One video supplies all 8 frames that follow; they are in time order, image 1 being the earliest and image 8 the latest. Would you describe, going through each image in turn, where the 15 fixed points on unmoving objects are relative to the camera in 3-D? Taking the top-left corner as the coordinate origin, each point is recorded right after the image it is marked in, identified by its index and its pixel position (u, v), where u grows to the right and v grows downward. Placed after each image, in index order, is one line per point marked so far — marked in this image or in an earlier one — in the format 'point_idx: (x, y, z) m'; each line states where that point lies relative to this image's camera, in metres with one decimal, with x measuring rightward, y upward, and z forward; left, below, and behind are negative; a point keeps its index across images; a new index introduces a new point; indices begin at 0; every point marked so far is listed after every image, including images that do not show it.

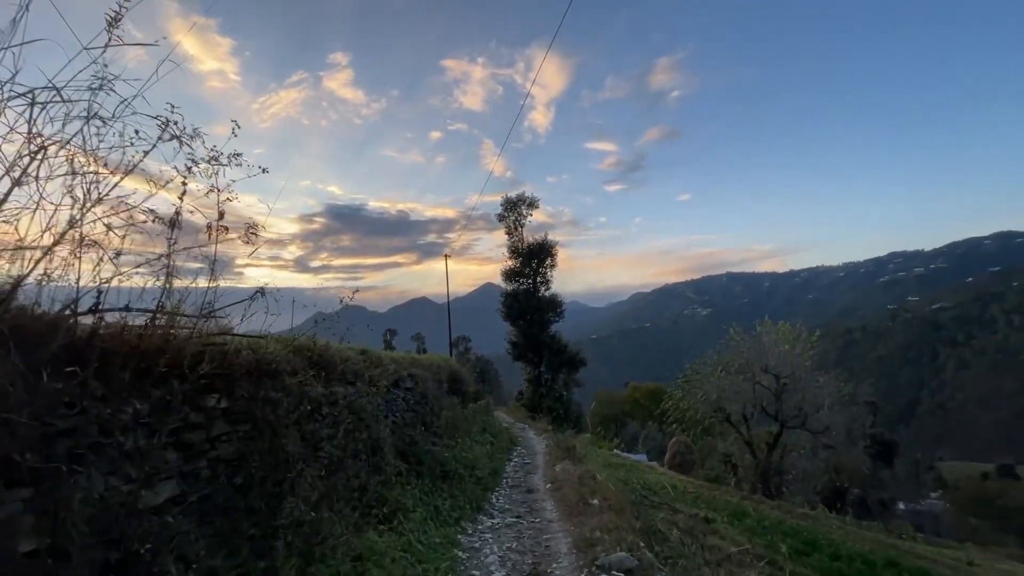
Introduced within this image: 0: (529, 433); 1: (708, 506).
0: (+0.6, -4.5, +17.2) m
1: (+5.7, -6.4, +16.8) m
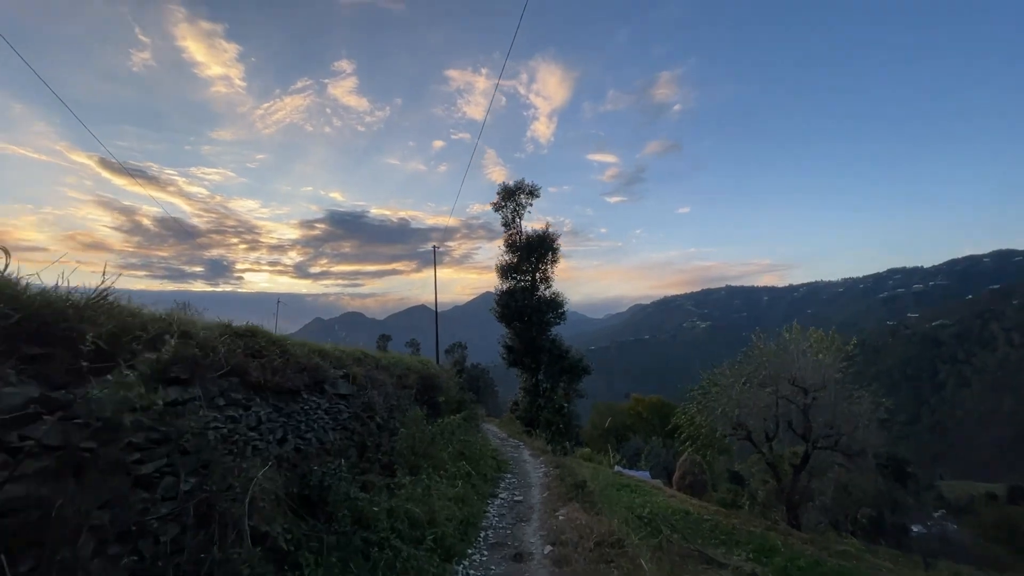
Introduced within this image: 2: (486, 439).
0: (+0.4, -4.4, +14.9) m
1: (+5.5, -6.3, +14.5) m
2: (-0.7, -4.0, +14.8) m
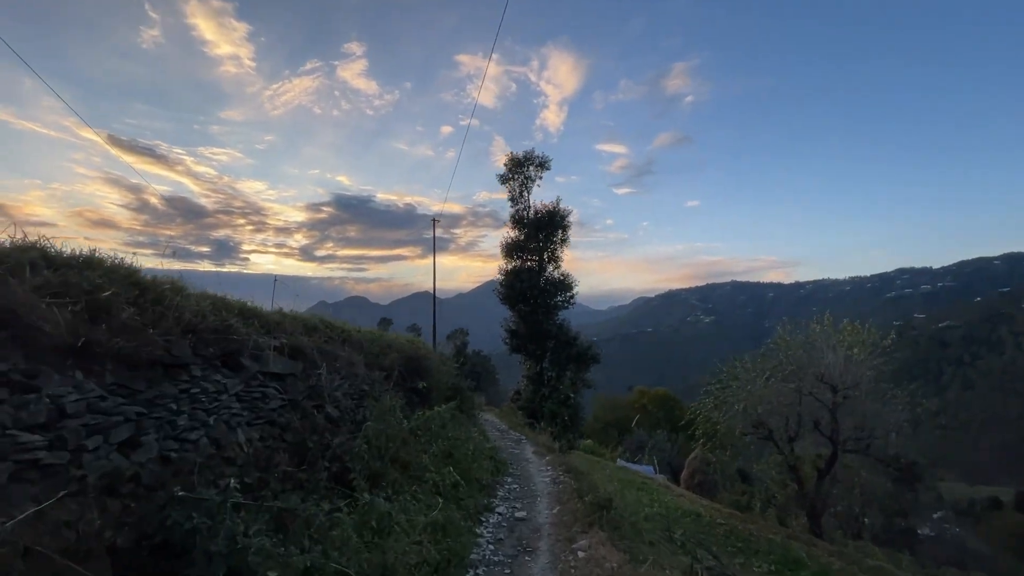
0: (+0.4, -3.9, +13.7) m
1: (+5.4, -6.0, +13.2) m
2: (-0.6, -3.5, +13.5) m
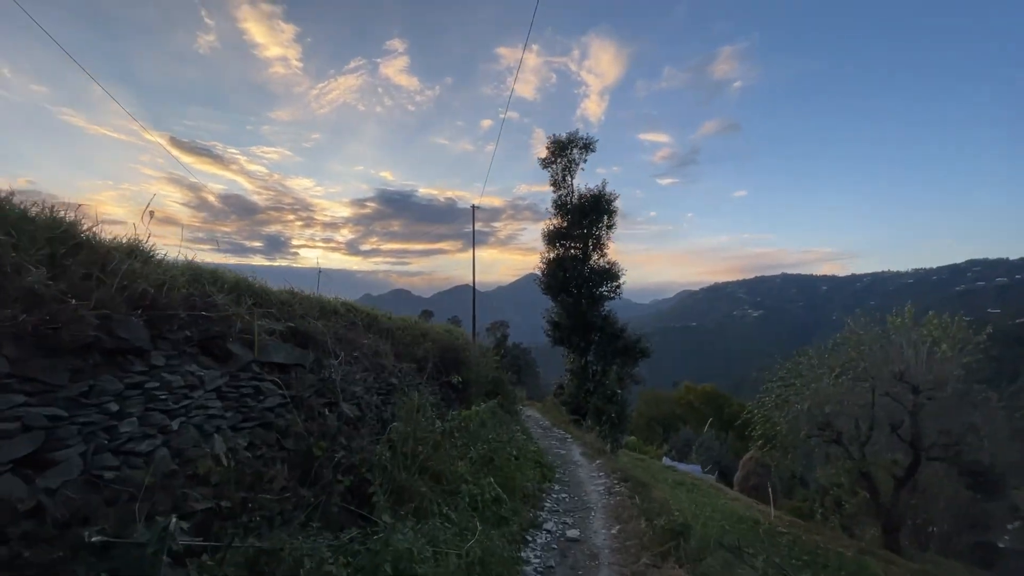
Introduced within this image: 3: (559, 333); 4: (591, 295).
0: (+1.4, -3.6, +12.9) m
1: (+6.4, -5.7, +12.2) m
2: (+0.3, -3.2, +12.9) m
3: (+1.6, -1.5, +19.0) m
4: (+2.5, -0.2, +18.4) m
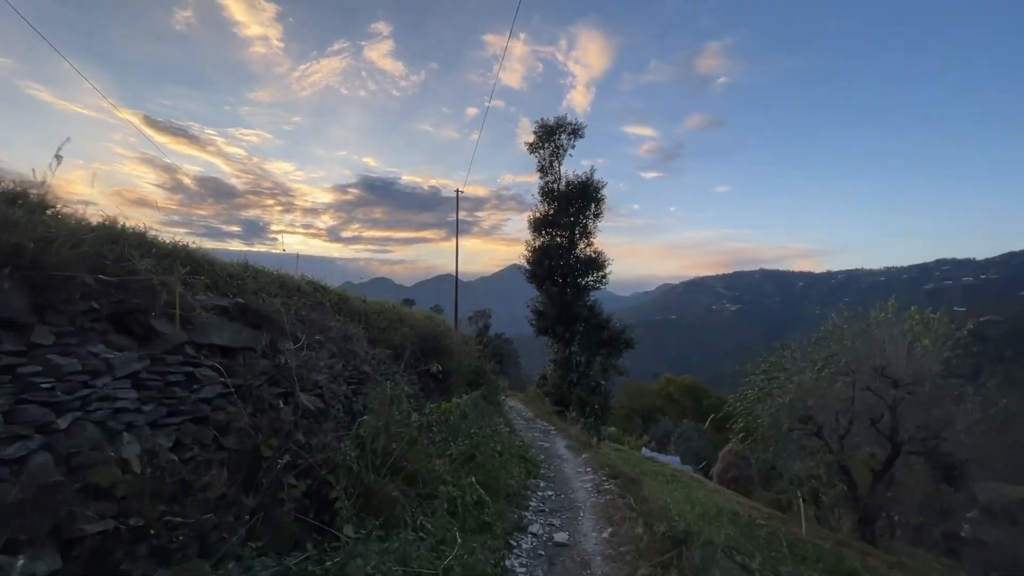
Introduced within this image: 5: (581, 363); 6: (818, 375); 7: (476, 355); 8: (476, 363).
0: (+1.0, -3.4, +12.7) m
1: (+5.9, -5.6, +12.1) m
2: (-0.1, -2.9, +12.6) m
3: (+1.0, -1.1, +18.7) m
4: (+2.0, +0.1, +18.1) m
5: (+2.2, -2.4, +18.4) m
6: (+8.5, -2.4, +16.2) m
7: (-0.9, -1.6, +14.0) m
8: (-0.8, -1.8, +13.5) m
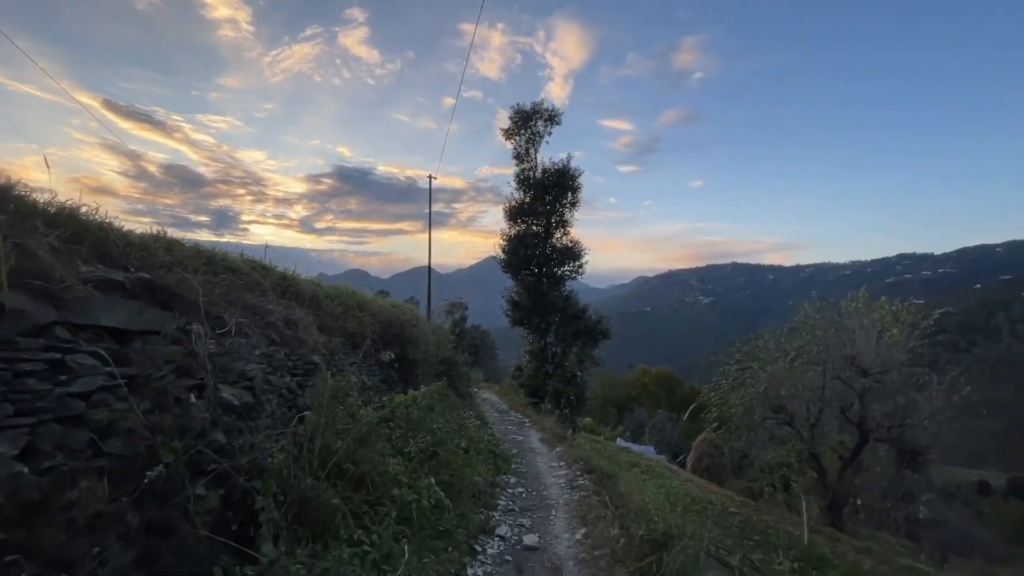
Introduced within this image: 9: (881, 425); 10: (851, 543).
0: (+0.4, -3.1, +12.4) m
1: (+5.4, -5.4, +12.0) m
2: (-0.6, -2.7, +12.3) m
3: (+0.2, -0.8, +18.4) m
4: (+1.2, +0.4, +17.9) m
5: (+1.4, -2.1, +18.1) m
6: (+7.8, -2.1, +16.2) m
7: (-1.5, -1.4, +13.7) m
8: (-1.4, -1.5, +13.1) m
9: (+10.0, -3.7, +15.6) m
10: (+8.4, -6.3, +14.3) m
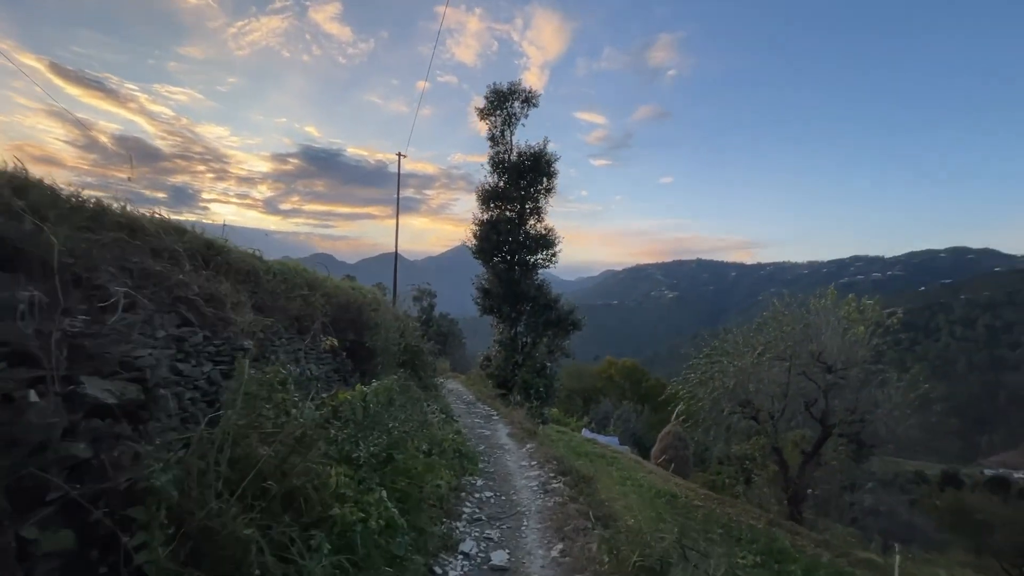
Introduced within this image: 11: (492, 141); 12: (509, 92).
0: (-0.3, -2.9, +12.0) m
1: (+4.6, -5.2, +11.9) m
2: (-1.3, -2.4, +11.8) m
3: (-0.8, -0.4, +17.9) m
4: (+0.3, +0.8, +17.4) m
5: (+0.4, -1.7, +17.7) m
6: (+6.9, -2.0, +16.2) m
7: (-2.2, -1.0, +13.1) m
8: (-2.1, -1.2, +12.5) m
9: (+9.1, -3.6, +15.7) m
10: (+7.4, -6.2, +14.3) m
11: (-0.5, +4.0, +15.9) m
12: (-0.1, +5.3, +15.8) m
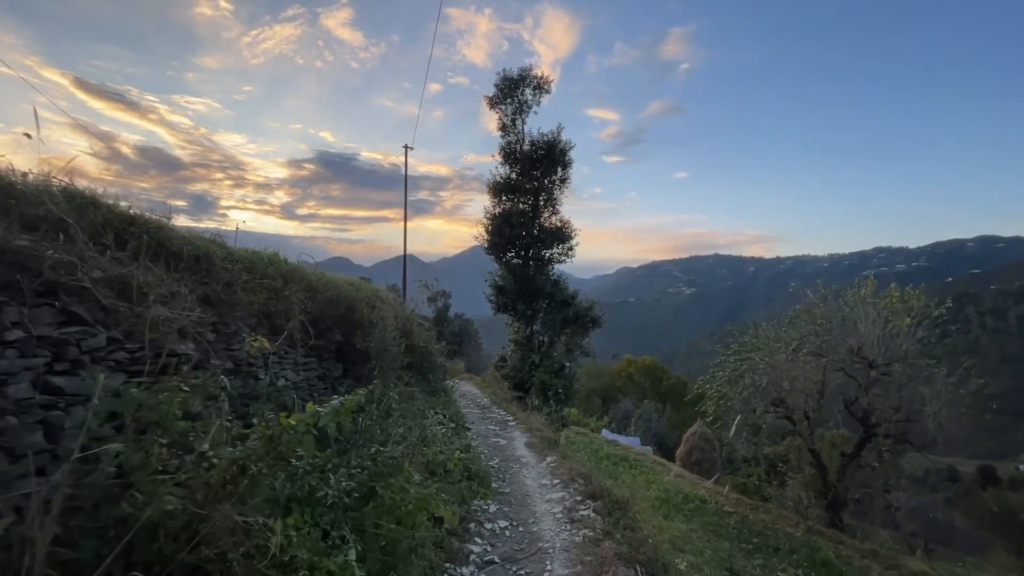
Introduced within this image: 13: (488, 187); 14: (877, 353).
0: (+0.1, -2.8, +11.3) m
1: (+5.0, -5.1, +11.1) m
2: (-1.0, -2.4, +11.1) m
3: (-0.3, -0.3, +17.2) m
4: (+0.7, +0.8, +16.7) m
5: (+0.9, -1.6, +17.0) m
6: (+7.3, -1.8, +15.3) m
7: (-1.9, -1.0, +12.5) m
8: (-1.8, -1.1, +11.9) m
9: (+9.6, -3.3, +14.8) m
10: (+7.9, -6.0, +13.4) m
11: (-0.2, +4.1, +15.3) m
12: (+0.2, +5.4, +15.1) m
13: (-0.7, +2.9, +17.0) m
14: (+9.1, -1.6, +14.4) m
